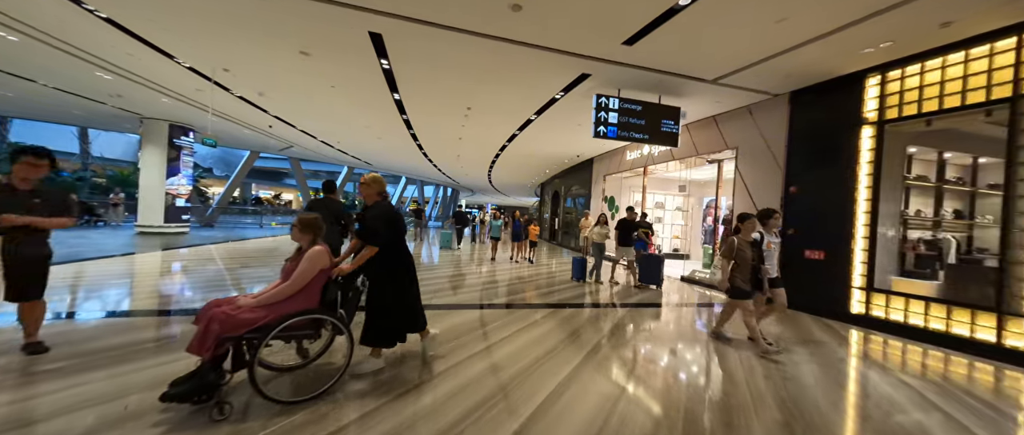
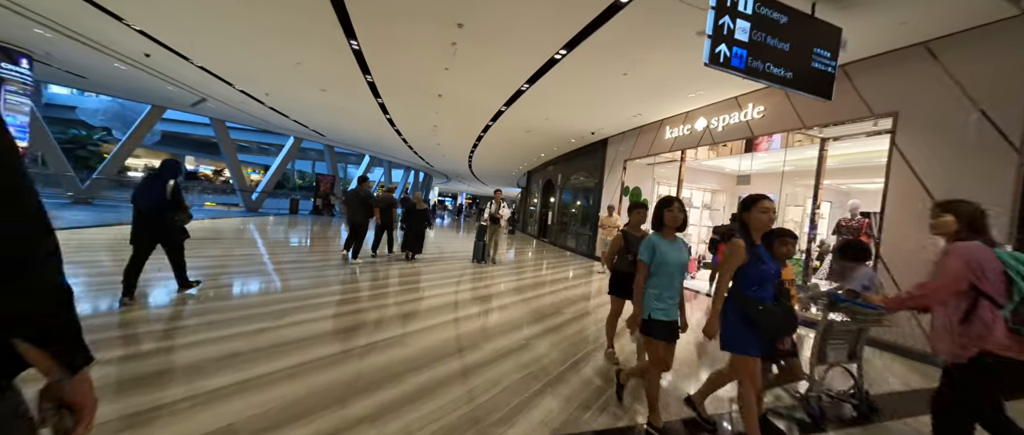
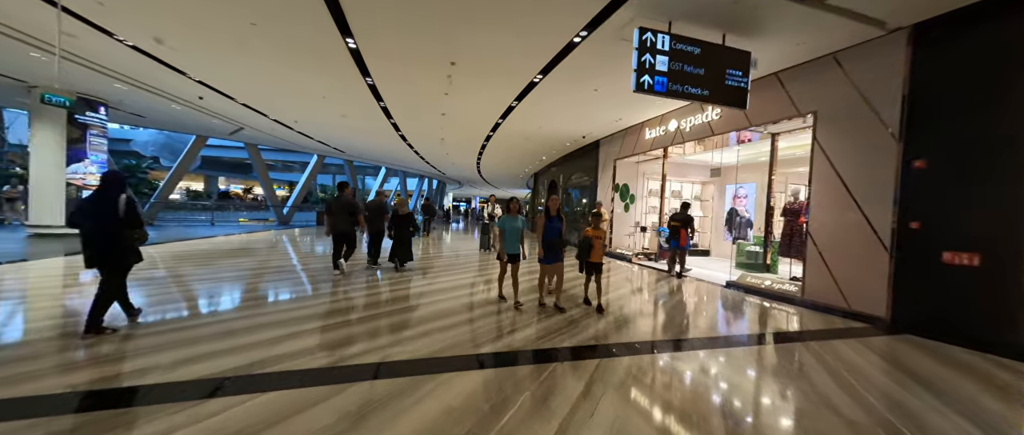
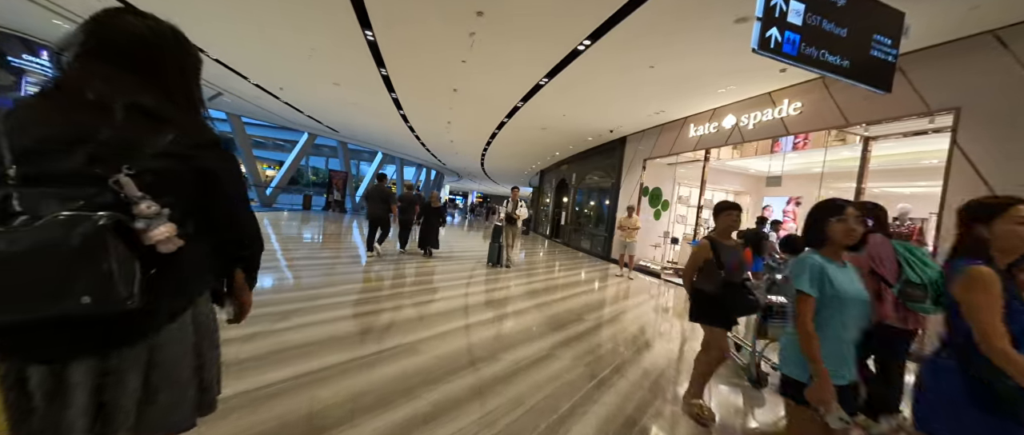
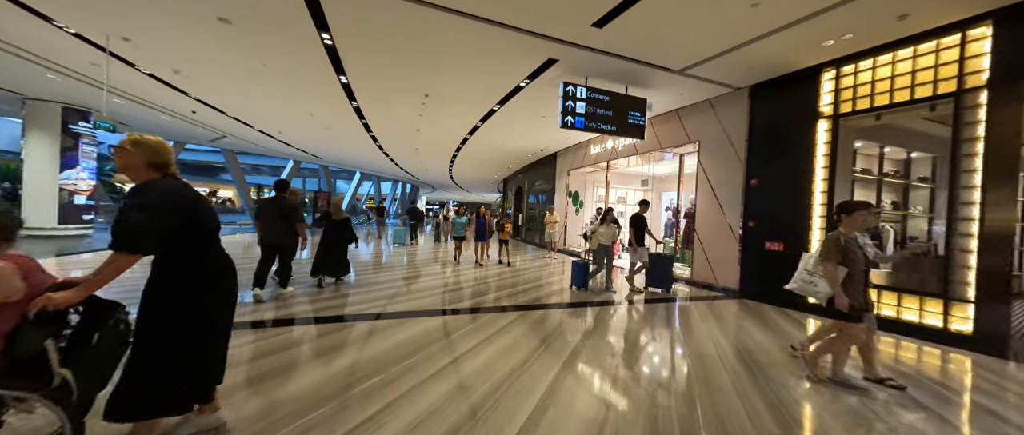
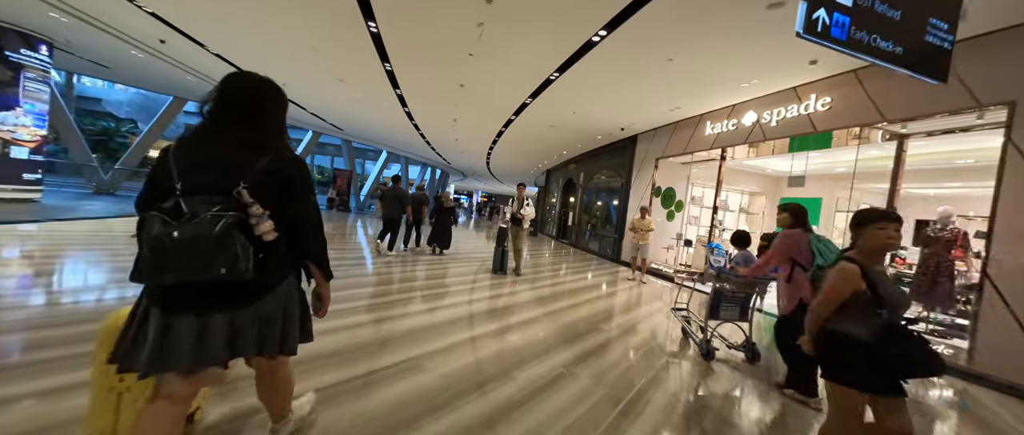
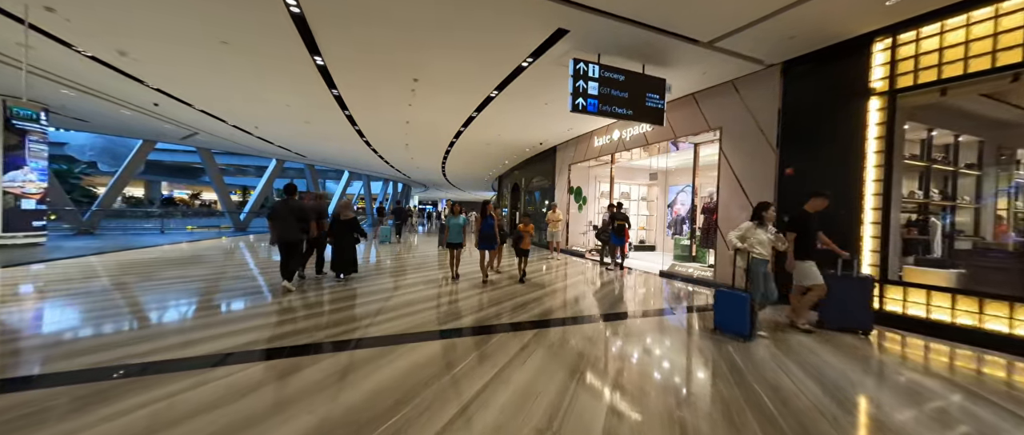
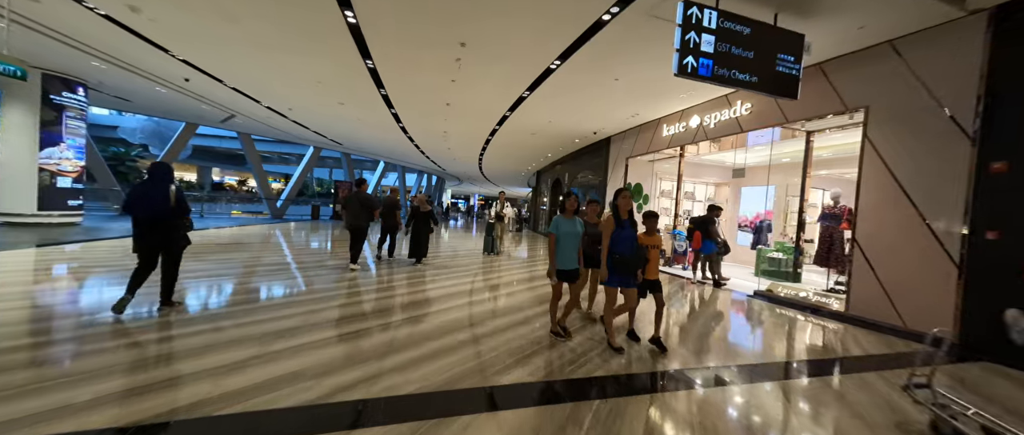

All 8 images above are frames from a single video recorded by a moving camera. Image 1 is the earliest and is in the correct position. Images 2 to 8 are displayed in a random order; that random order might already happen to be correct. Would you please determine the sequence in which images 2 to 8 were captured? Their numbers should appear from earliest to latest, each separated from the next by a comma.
5, 7, 3, 8, 2, 4, 6
